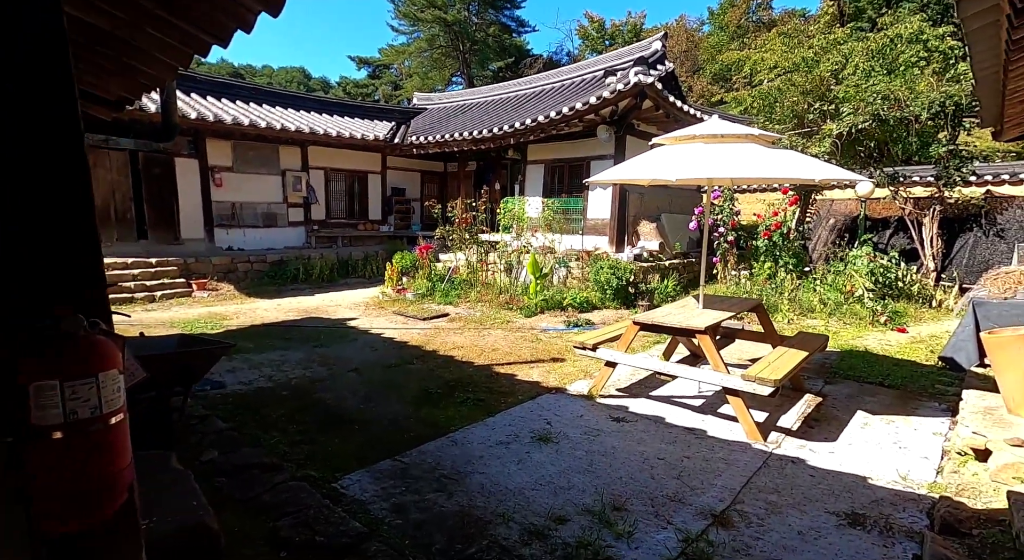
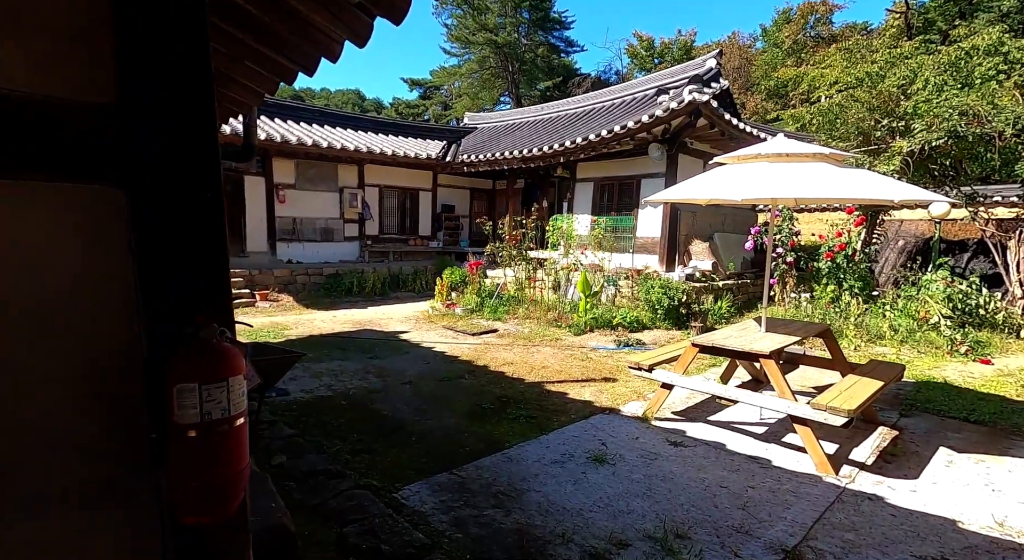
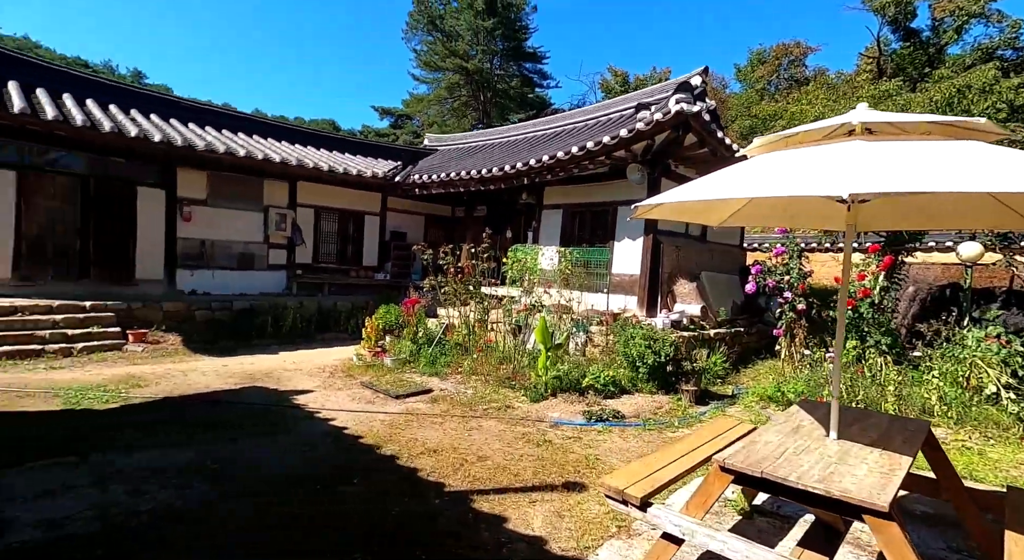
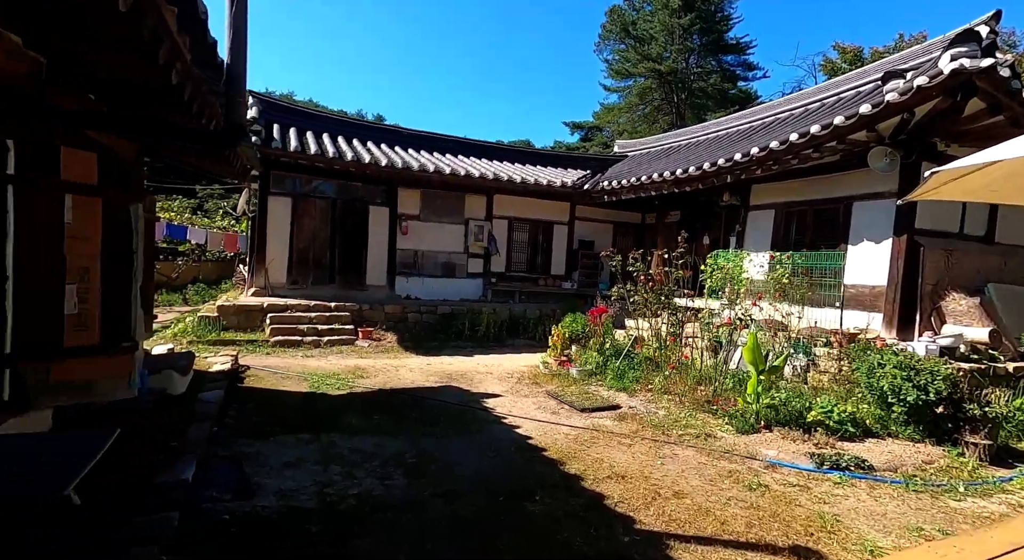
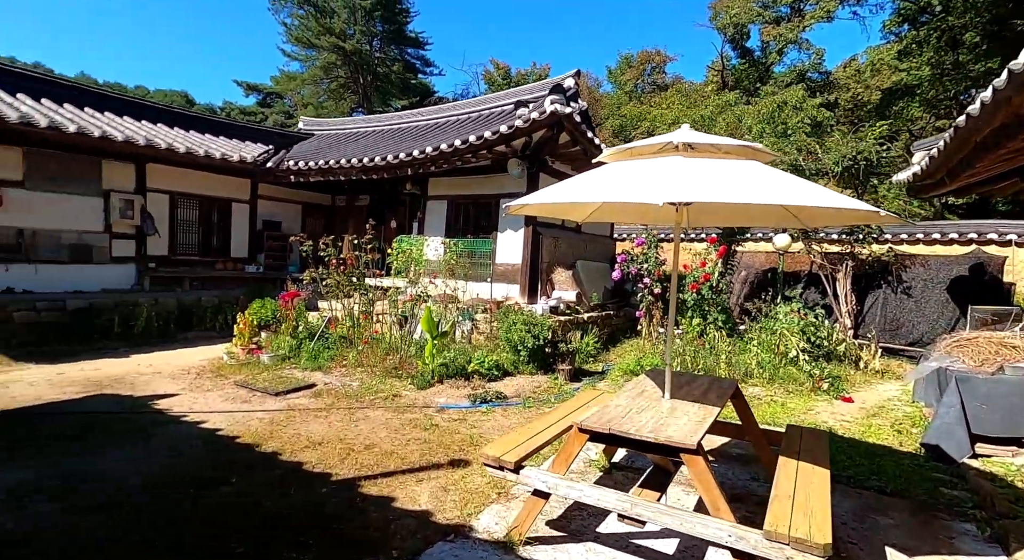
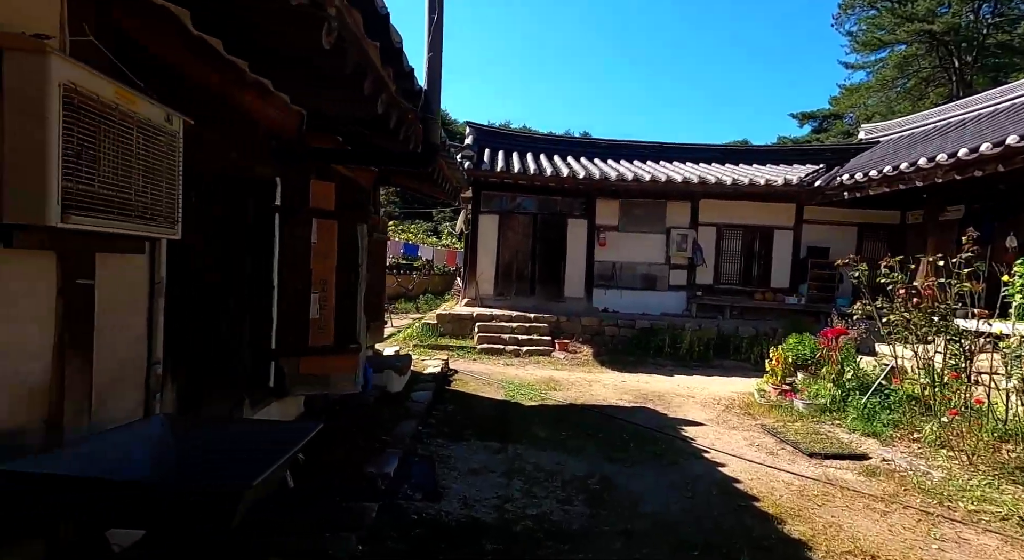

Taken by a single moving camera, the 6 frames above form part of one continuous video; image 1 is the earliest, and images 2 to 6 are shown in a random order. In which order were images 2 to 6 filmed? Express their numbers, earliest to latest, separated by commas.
2, 5, 3, 4, 6
